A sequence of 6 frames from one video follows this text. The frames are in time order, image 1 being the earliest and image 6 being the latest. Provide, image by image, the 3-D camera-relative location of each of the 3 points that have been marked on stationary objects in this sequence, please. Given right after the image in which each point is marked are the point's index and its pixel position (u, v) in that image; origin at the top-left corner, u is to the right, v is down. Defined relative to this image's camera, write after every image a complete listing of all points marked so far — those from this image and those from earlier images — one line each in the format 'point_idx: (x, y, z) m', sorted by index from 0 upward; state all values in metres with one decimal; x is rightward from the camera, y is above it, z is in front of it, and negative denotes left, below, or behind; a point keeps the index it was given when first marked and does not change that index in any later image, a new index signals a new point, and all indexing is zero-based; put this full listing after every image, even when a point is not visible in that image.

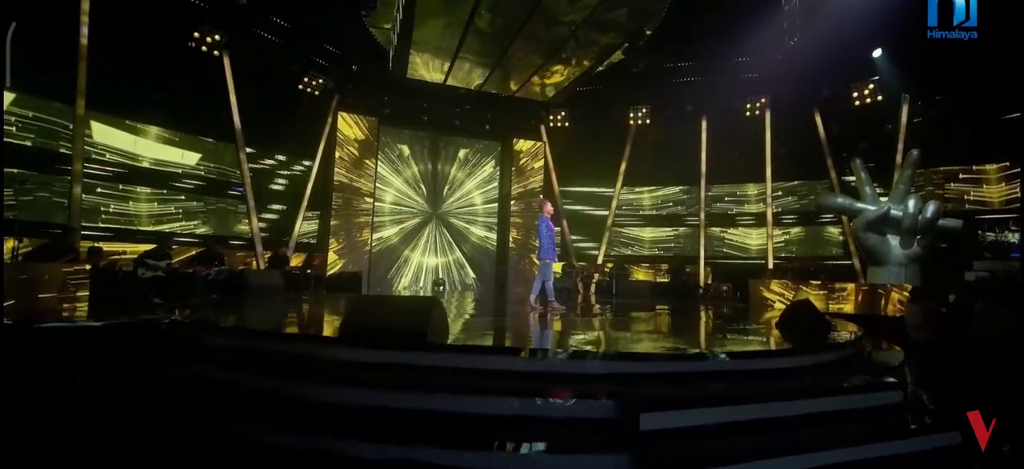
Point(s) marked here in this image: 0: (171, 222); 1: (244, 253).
0: (-5.0, +0.2, +7.0) m
1: (-4.5, -0.3, +7.8) m
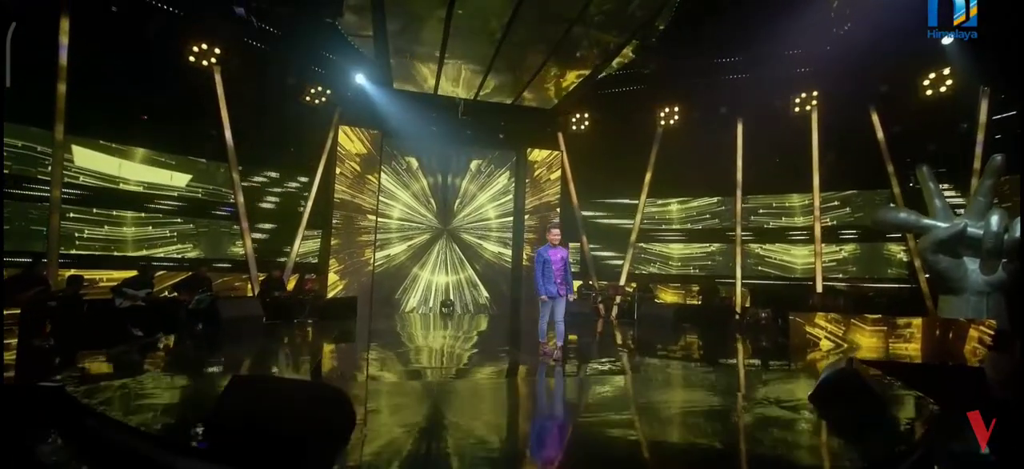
0: (-5.0, -0.2, +6.8) m
1: (-4.4, -0.7, +7.5) m
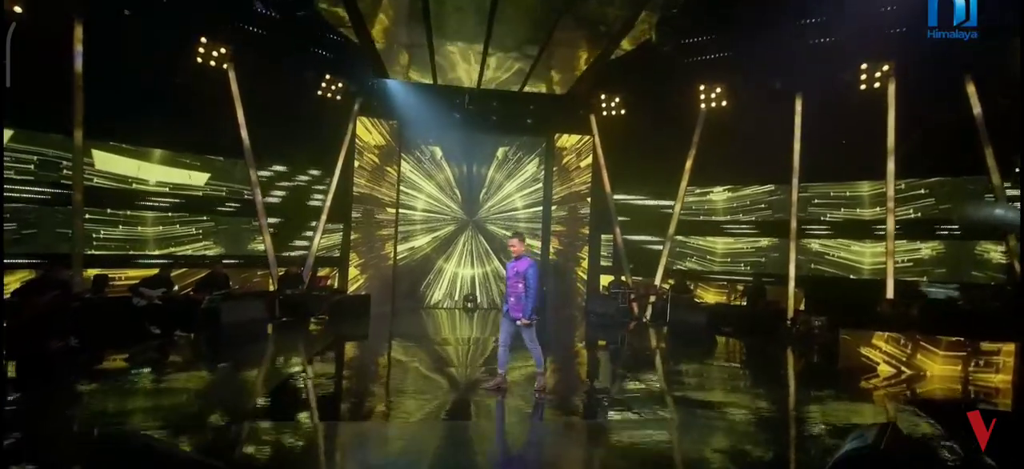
0: (-4.8, -0.1, +6.9) m
1: (-4.2, -0.6, +7.6) m
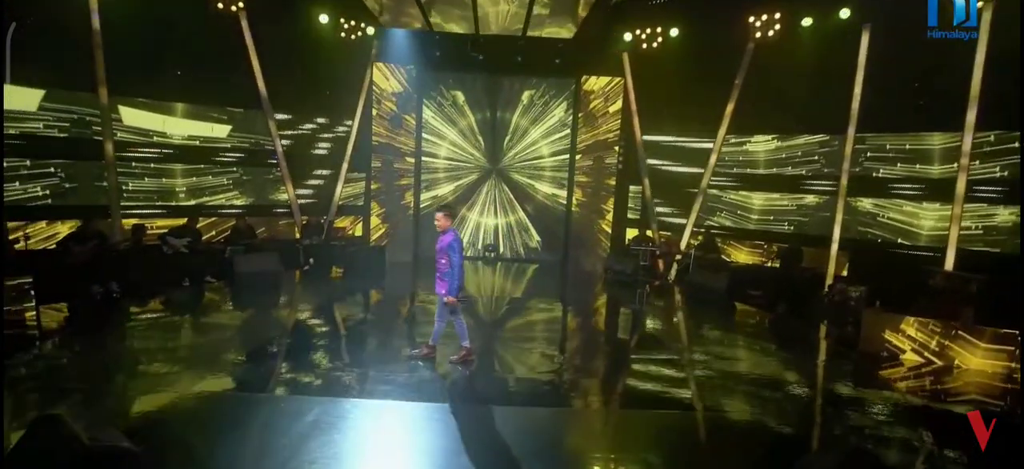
0: (-4.7, +0.6, +7.3) m
1: (-3.9, +0.2, +7.9) m
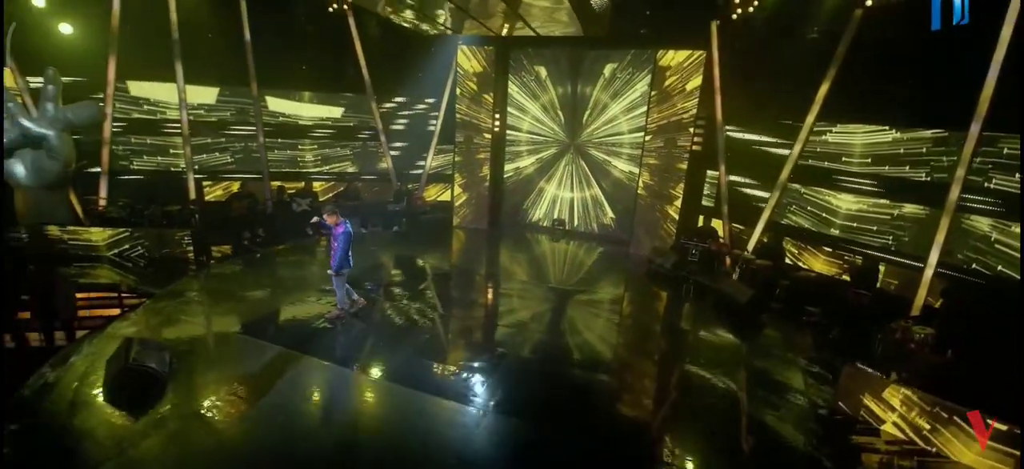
0: (-3.5, +1.4, +9.2) m
1: (-2.6, +1.0, +9.6) m
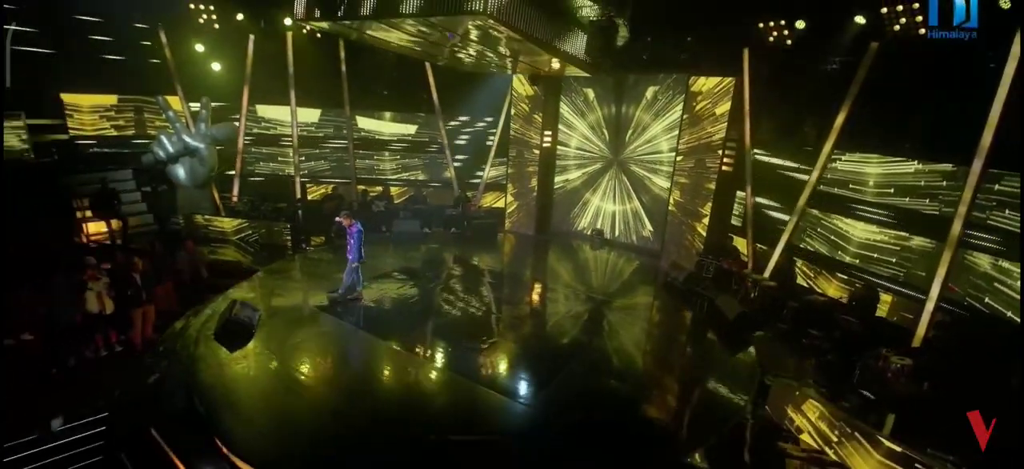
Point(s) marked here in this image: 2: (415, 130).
0: (-2.5, +1.4, +10.9) m
1: (-1.5, +1.0, +11.0) m
2: (-2.1, +2.3, +10.6) m
